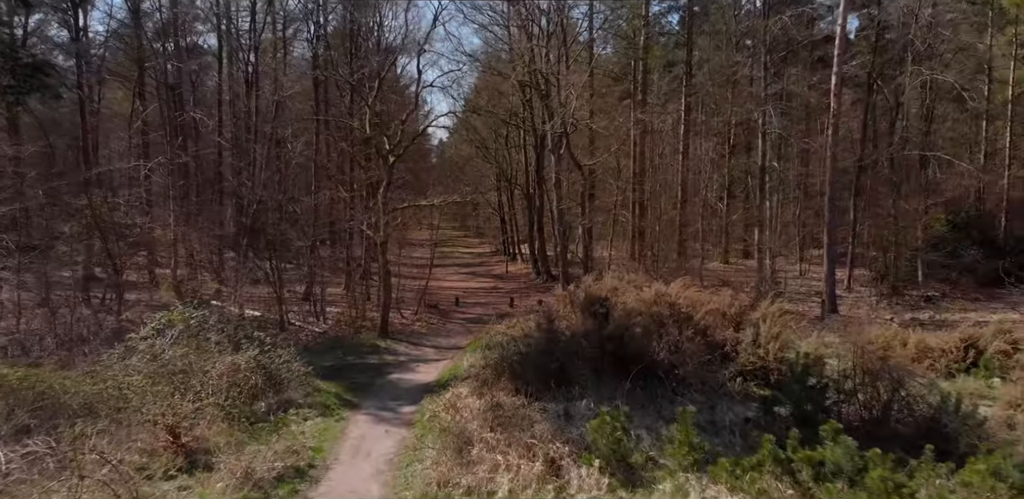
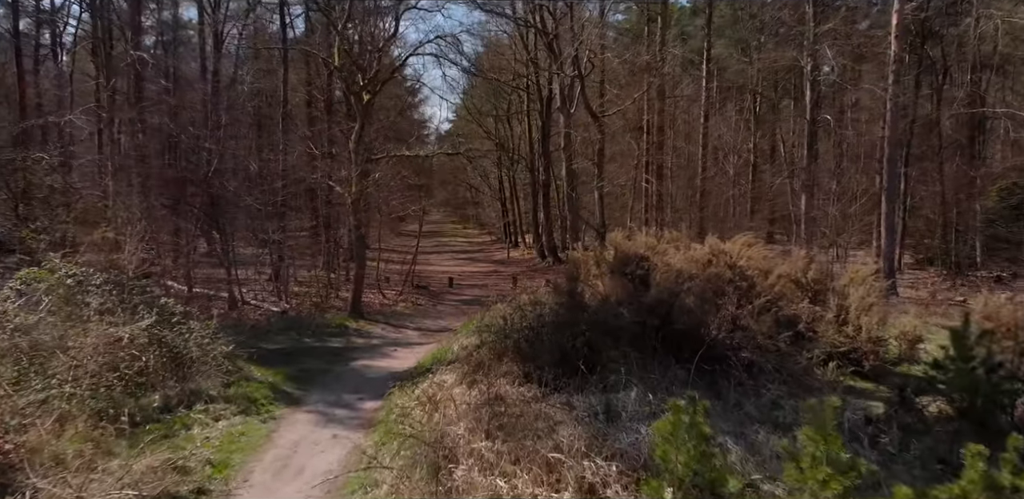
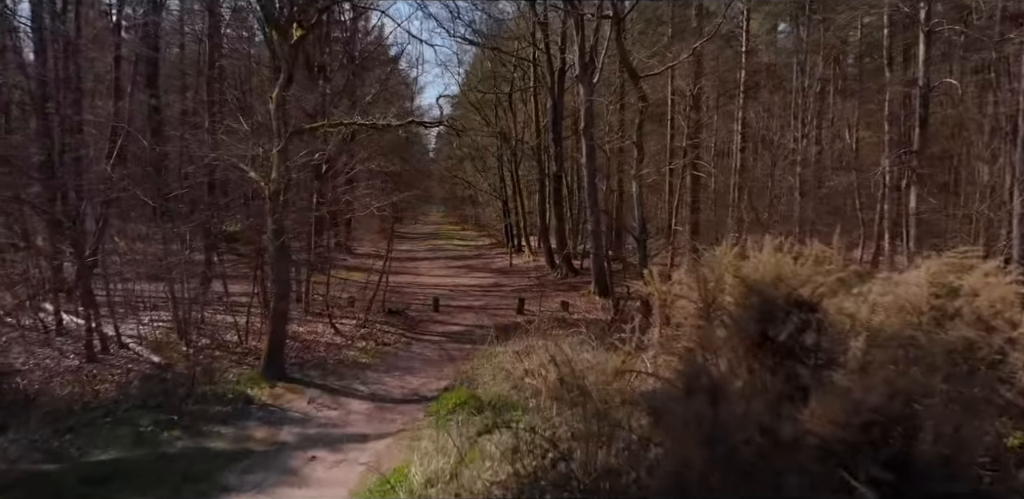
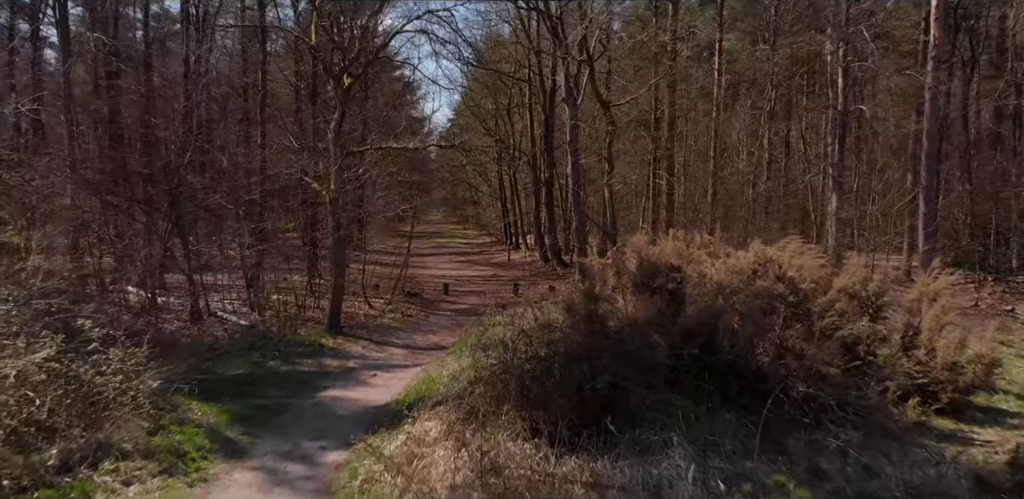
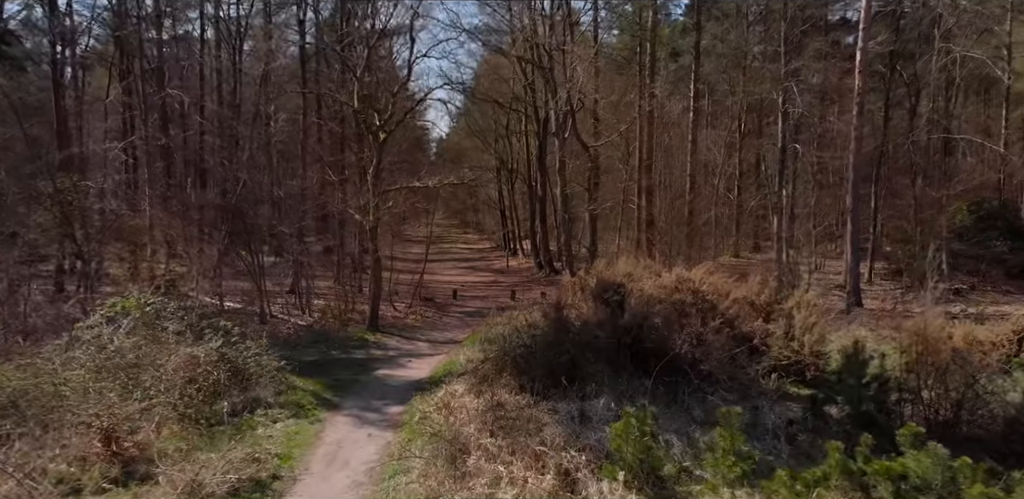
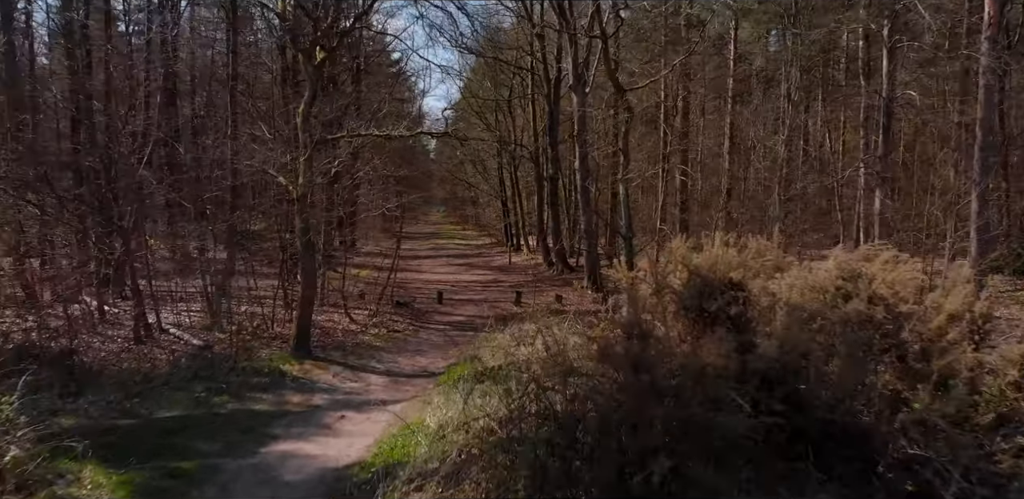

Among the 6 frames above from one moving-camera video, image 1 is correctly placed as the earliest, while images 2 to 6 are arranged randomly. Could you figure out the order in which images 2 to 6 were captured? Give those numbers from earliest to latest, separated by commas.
5, 2, 4, 6, 3
